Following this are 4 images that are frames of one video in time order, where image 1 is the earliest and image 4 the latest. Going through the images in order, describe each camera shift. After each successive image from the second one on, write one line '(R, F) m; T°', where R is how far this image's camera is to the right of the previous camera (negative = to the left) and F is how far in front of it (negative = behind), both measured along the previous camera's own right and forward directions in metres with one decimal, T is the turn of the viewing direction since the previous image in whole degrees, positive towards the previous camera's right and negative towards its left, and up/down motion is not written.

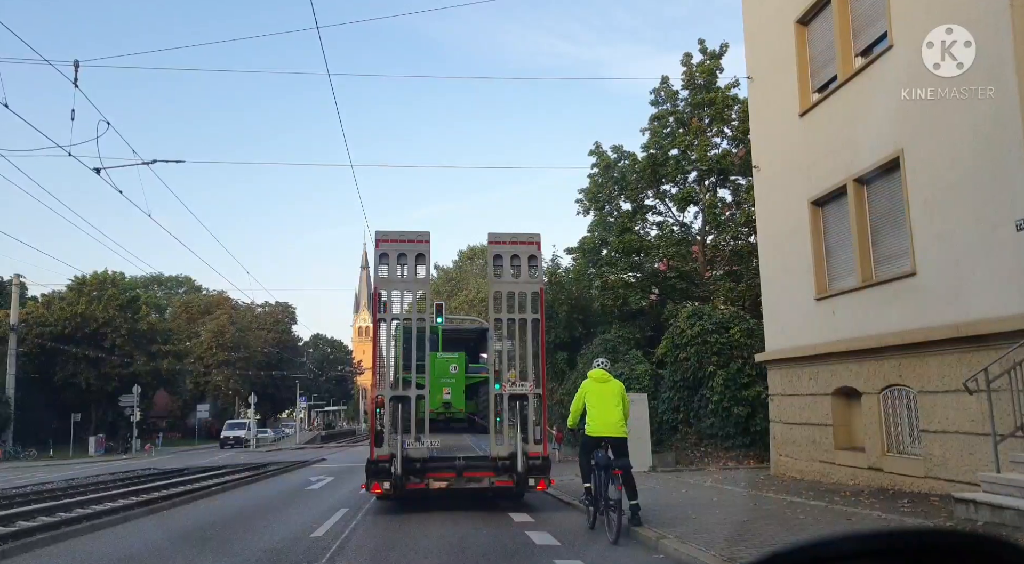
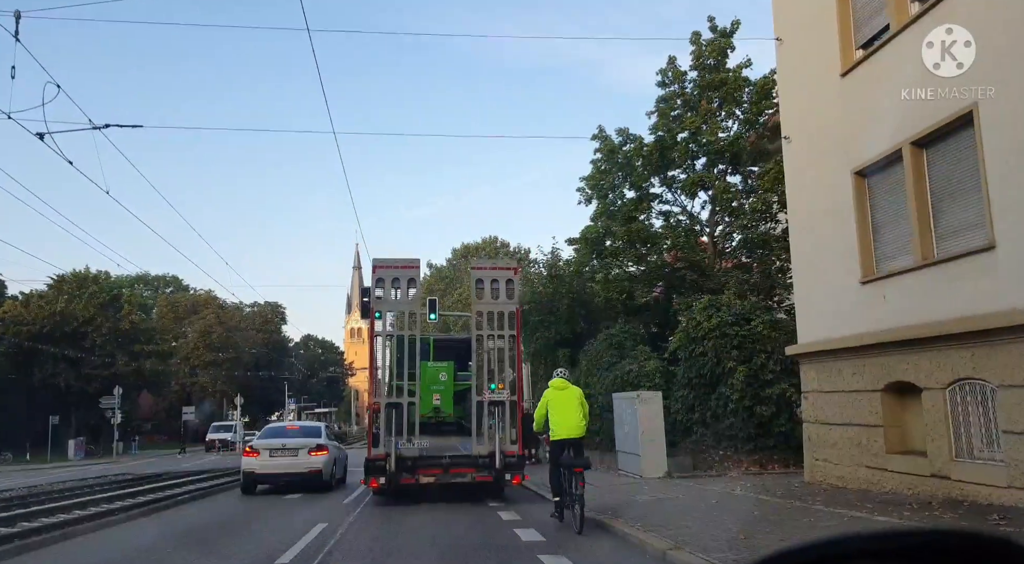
(-0.2, +1.4) m; +1°
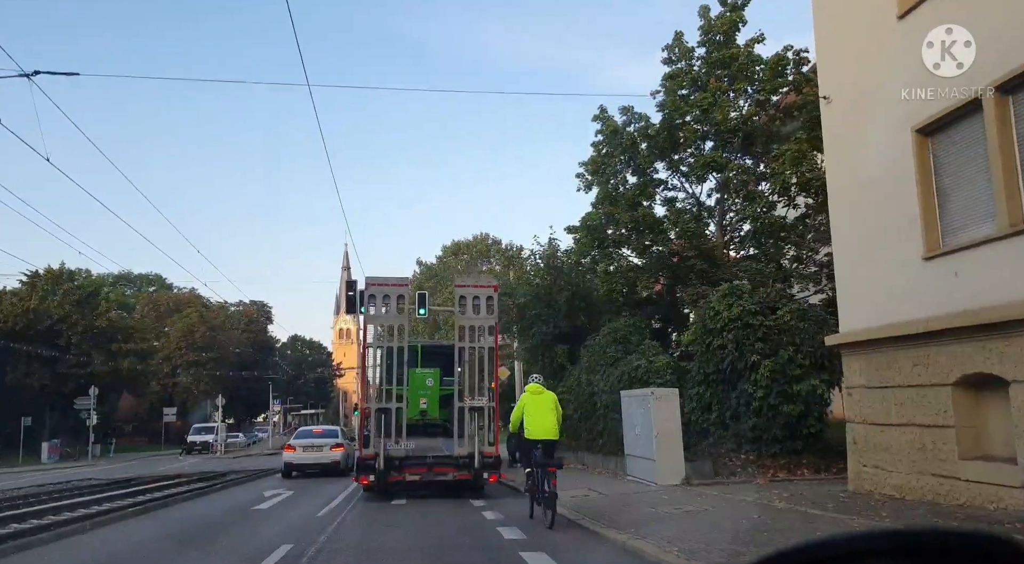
(-0.2, +1.5) m; +1°
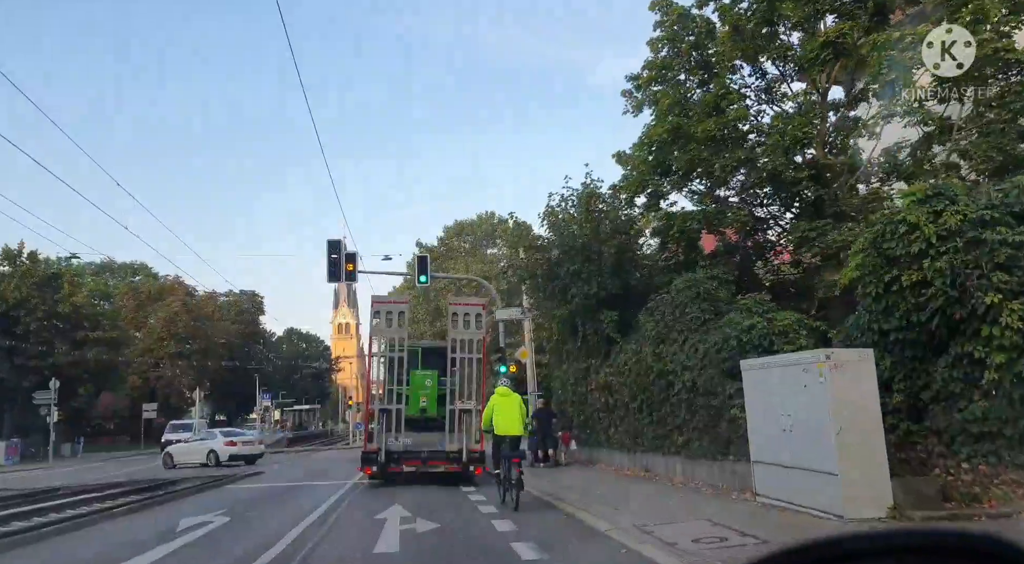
(-0.7, +5.3) m; 0°
